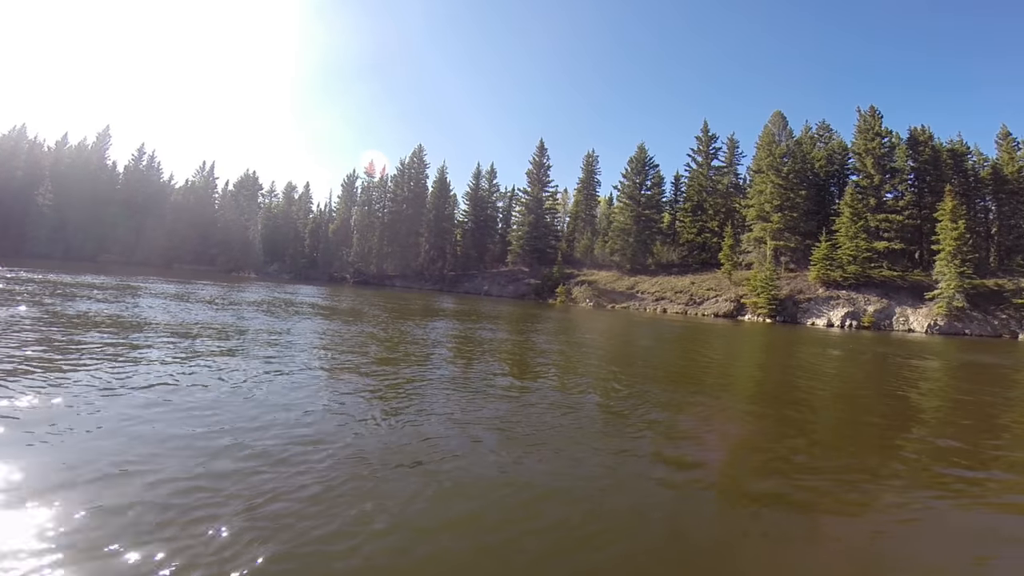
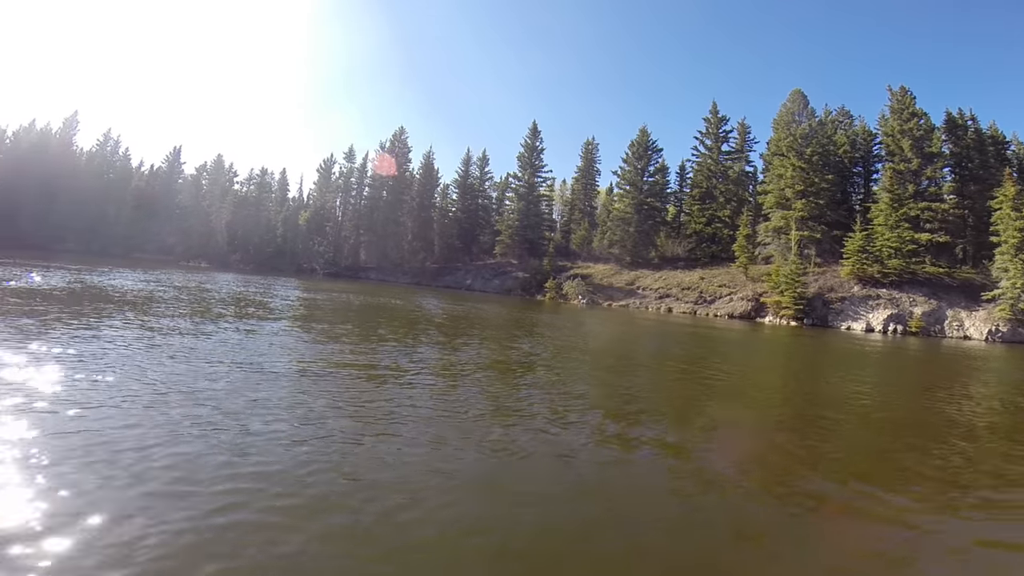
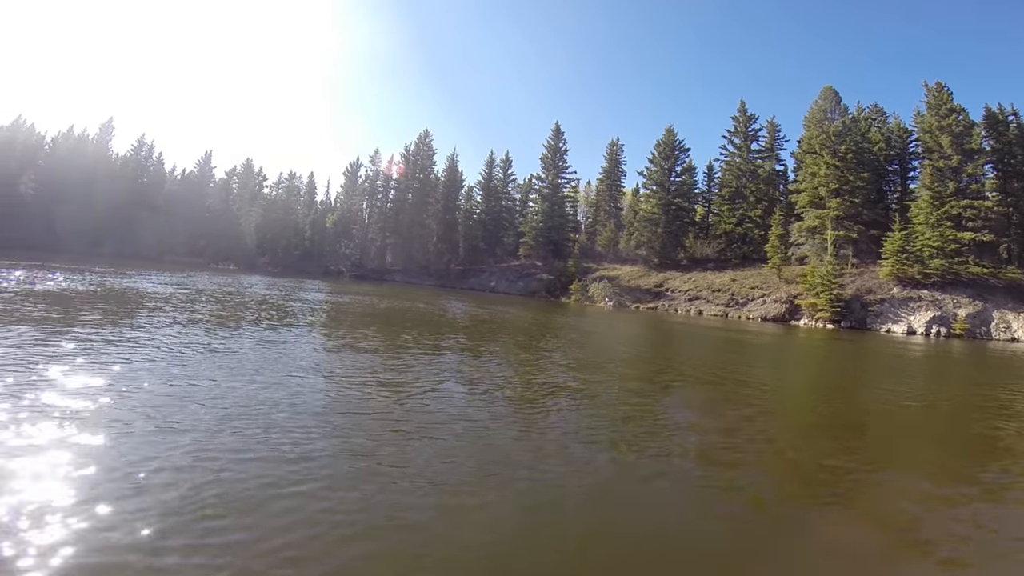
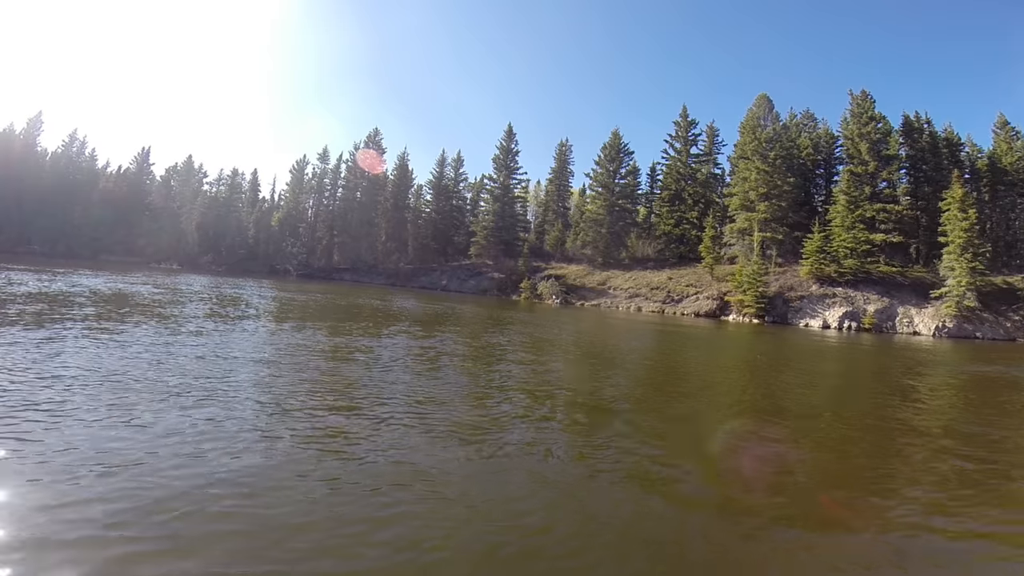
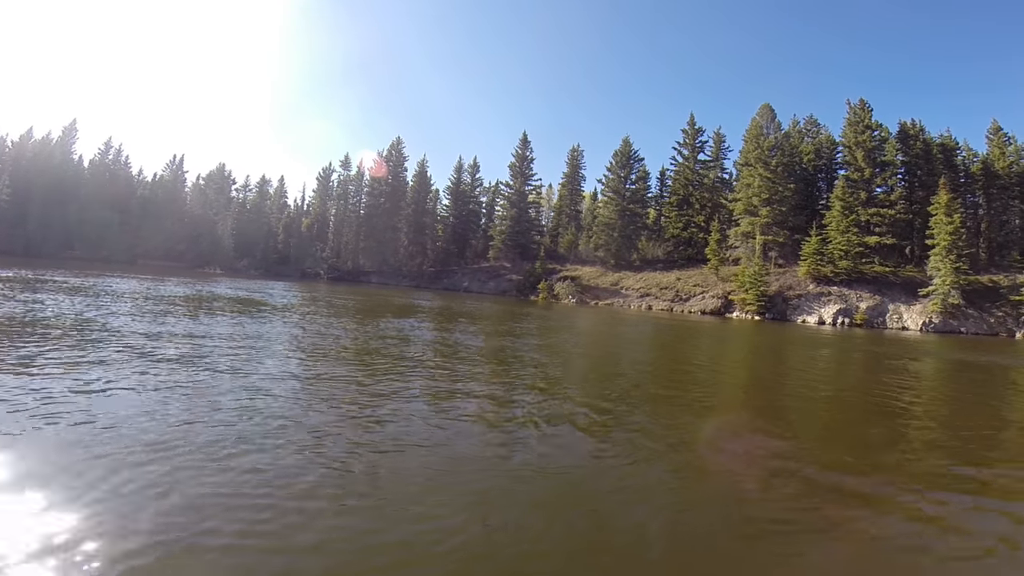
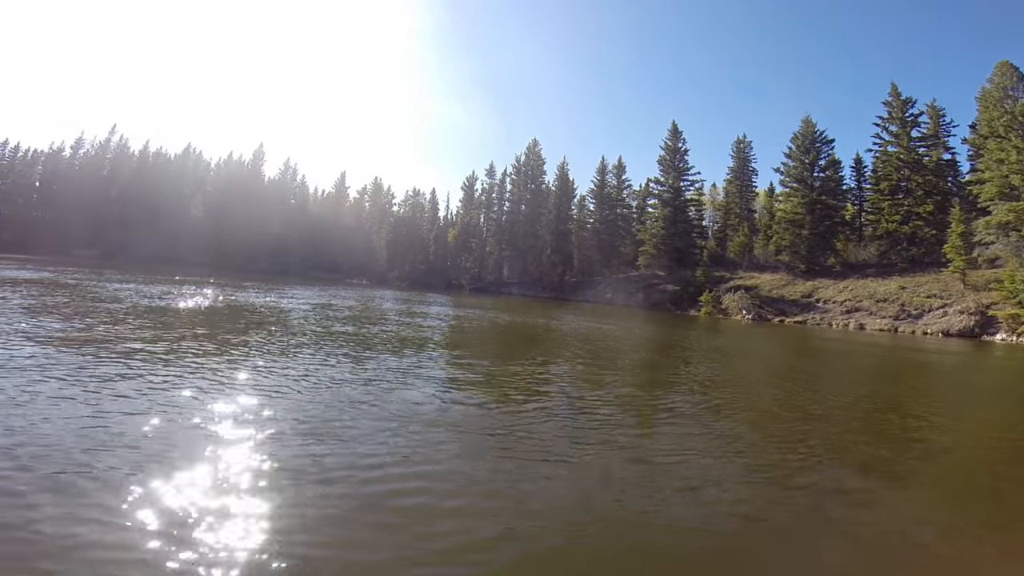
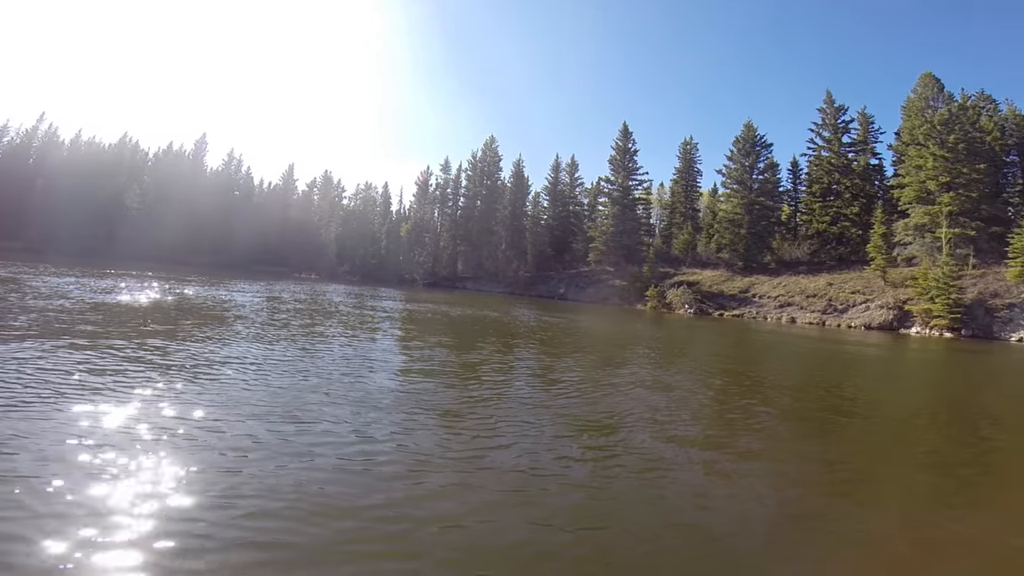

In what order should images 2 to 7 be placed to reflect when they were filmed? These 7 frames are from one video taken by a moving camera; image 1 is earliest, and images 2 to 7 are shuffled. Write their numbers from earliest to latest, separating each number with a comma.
5, 4, 2, 3, 7, 6
